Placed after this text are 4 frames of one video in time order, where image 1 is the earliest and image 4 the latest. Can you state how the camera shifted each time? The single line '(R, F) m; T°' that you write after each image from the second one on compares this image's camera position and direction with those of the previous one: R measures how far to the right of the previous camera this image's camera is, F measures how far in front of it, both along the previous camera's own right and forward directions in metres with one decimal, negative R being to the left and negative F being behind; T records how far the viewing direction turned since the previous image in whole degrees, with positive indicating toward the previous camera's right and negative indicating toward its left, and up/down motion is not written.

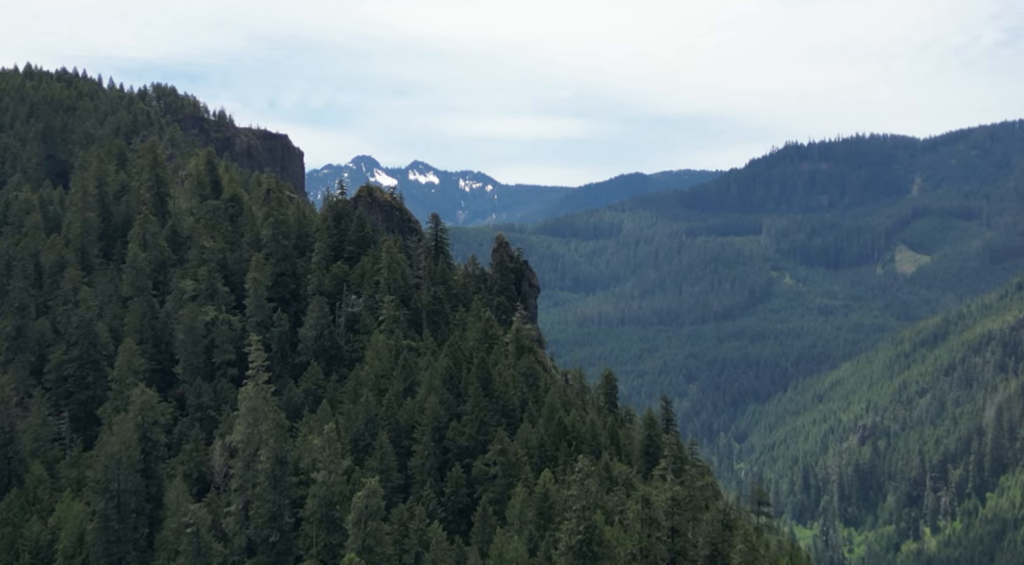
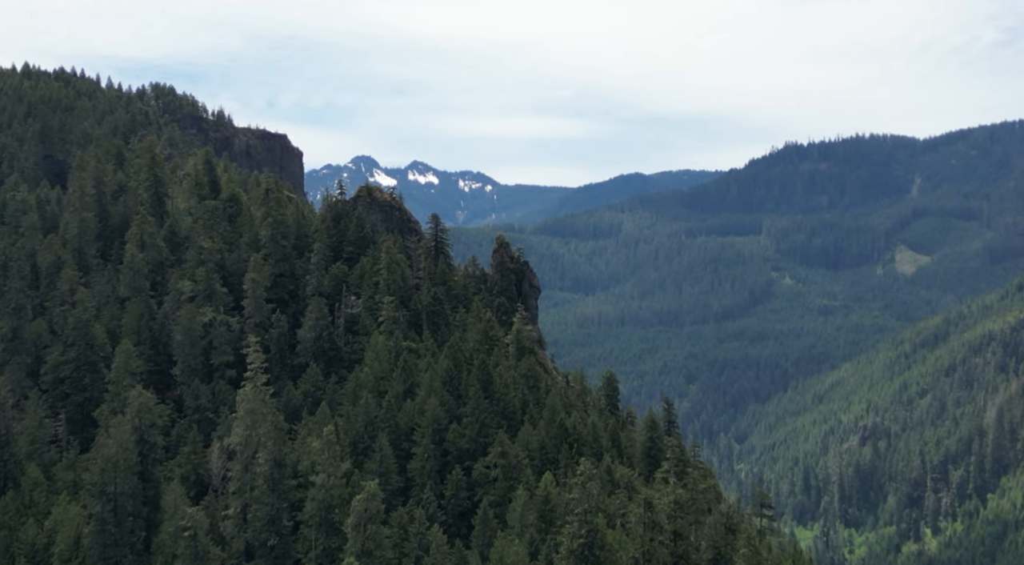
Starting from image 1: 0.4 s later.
(-0.1, +1.1) m; 0°
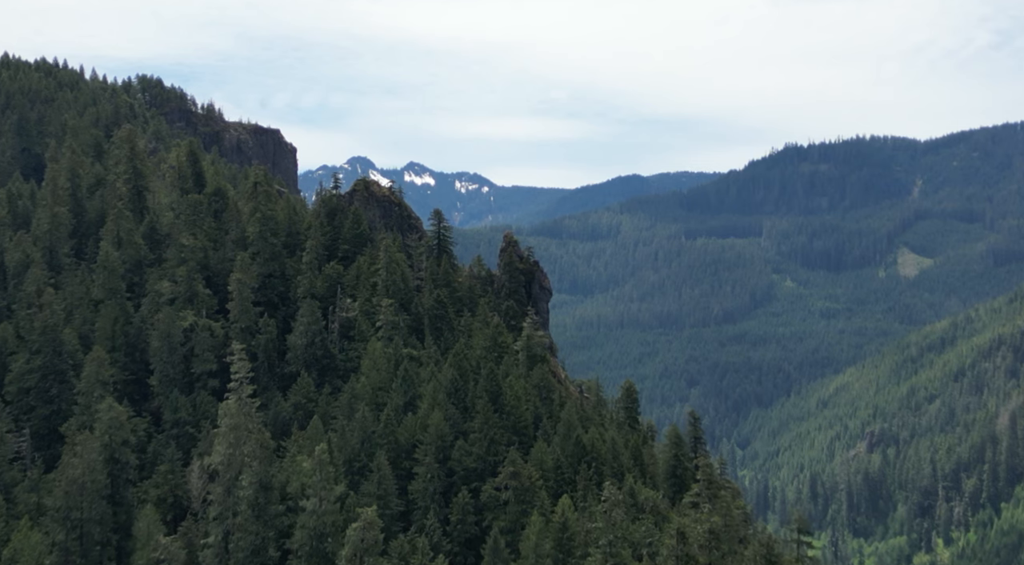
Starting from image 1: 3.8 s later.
(-1.5, +11.9) m; 0°
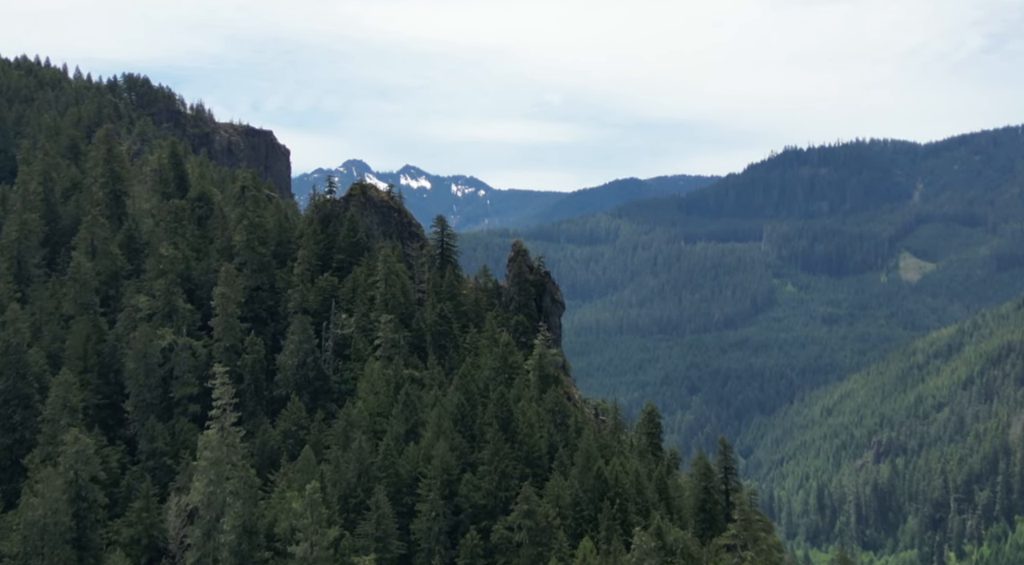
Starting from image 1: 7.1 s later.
(-1.4, +11.1) m; 0°
